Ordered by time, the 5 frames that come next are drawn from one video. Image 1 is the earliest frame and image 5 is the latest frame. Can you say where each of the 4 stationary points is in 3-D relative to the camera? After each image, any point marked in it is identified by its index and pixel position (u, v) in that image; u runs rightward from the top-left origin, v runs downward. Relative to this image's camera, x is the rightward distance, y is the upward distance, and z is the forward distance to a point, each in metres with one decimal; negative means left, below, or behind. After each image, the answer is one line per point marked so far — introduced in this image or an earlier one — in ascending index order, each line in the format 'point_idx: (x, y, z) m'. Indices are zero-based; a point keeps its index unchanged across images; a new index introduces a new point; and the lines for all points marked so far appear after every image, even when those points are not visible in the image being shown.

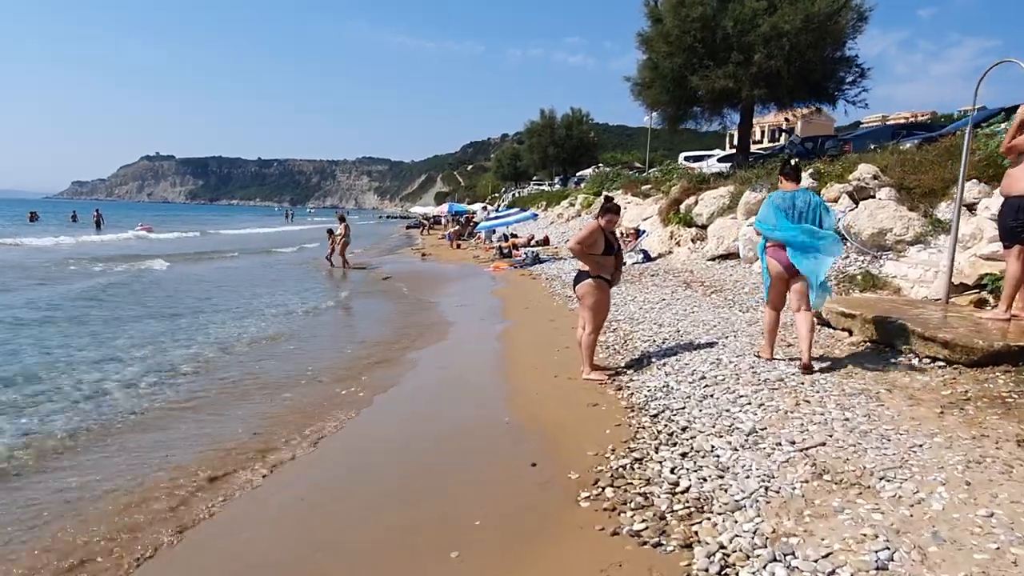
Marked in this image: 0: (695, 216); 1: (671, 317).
0: (+4.0, +1.6, +17.1) m
1: (+2.0, -0.4, +9.7) m
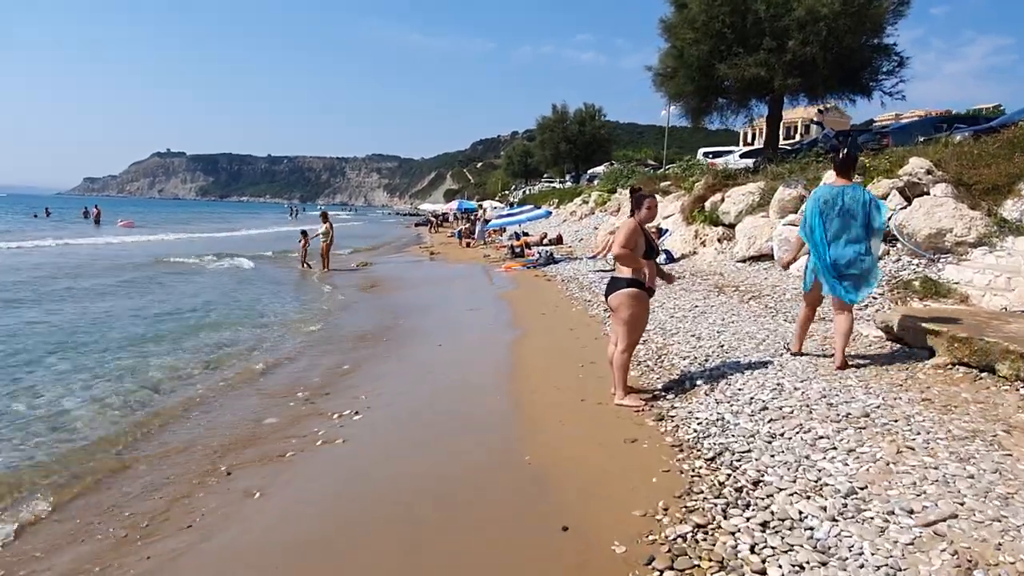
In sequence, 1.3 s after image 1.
0: (+4.3, +1.5, +16.0) m
1: (+2.2, -0.4, +8.6) m
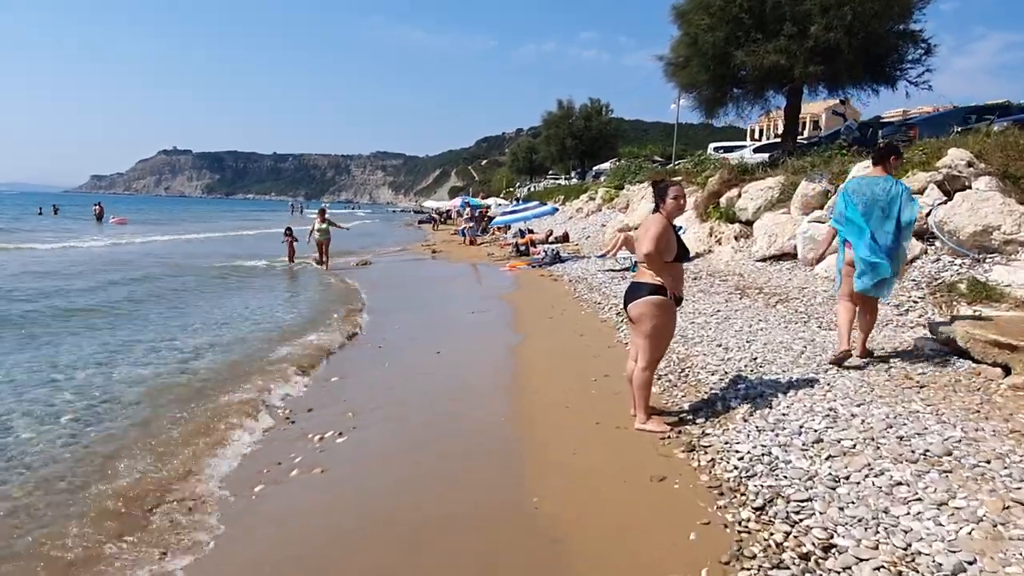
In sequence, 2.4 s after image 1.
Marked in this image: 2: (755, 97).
0: (+4.4, +1.5, +15.1) m
1: (+2.2, -0.5, +7.7) m
2: (+5.4, +4.3, +17.5) m
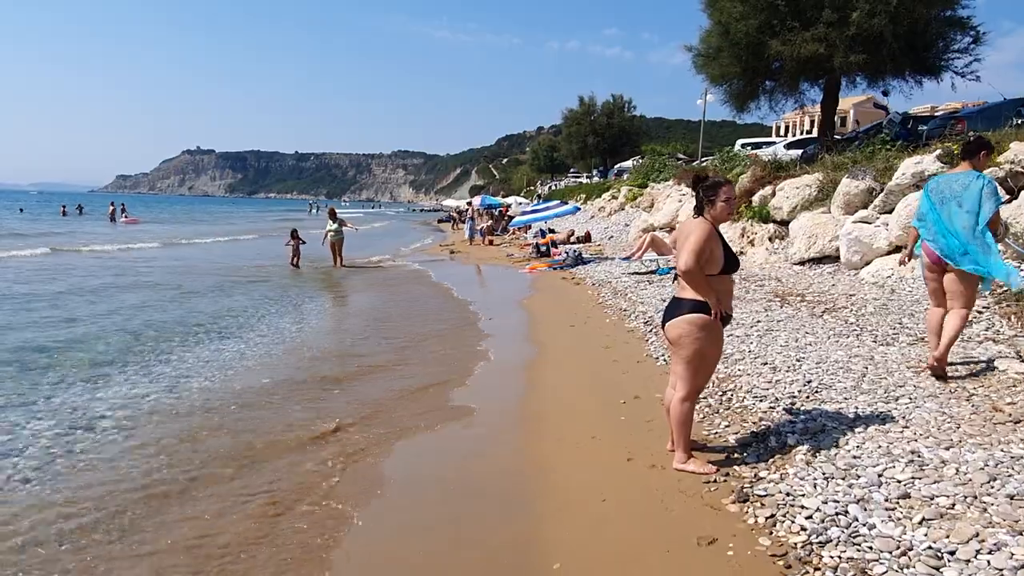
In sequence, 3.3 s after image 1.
0: (+4.7, +1.4, +14.2) m
1: (+2.4, -0.6, +6.8) m
2: (+5.8, +4.2, +16.6) m
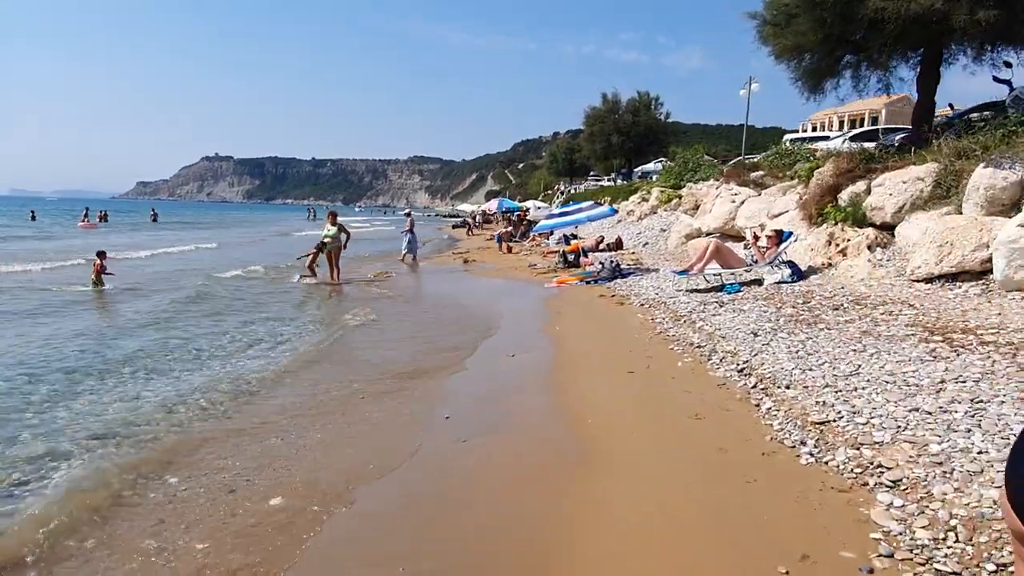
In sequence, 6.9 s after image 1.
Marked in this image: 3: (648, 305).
0: (+5.1, +1.1, +11.1) m
1: (+2.6, -0.8, +3.8) m
2: (+6.3, +3.9, +13.4) m
3: (+2.0, -0.3, +11.4) m
